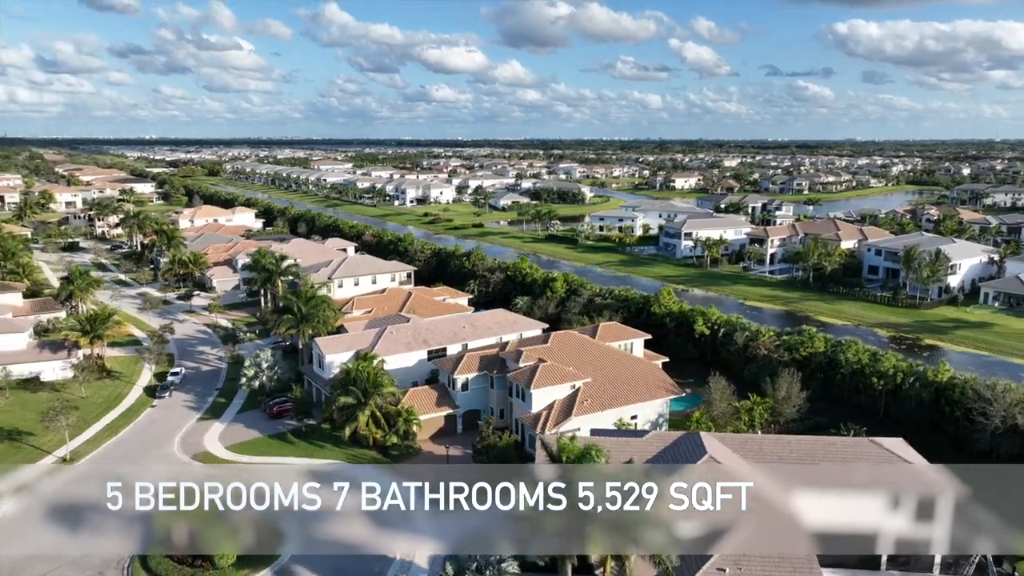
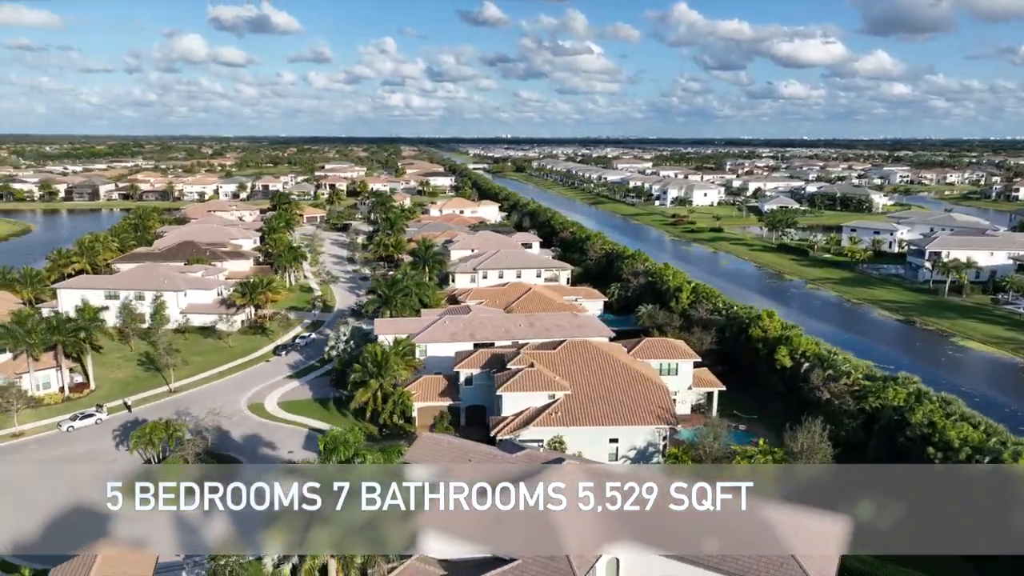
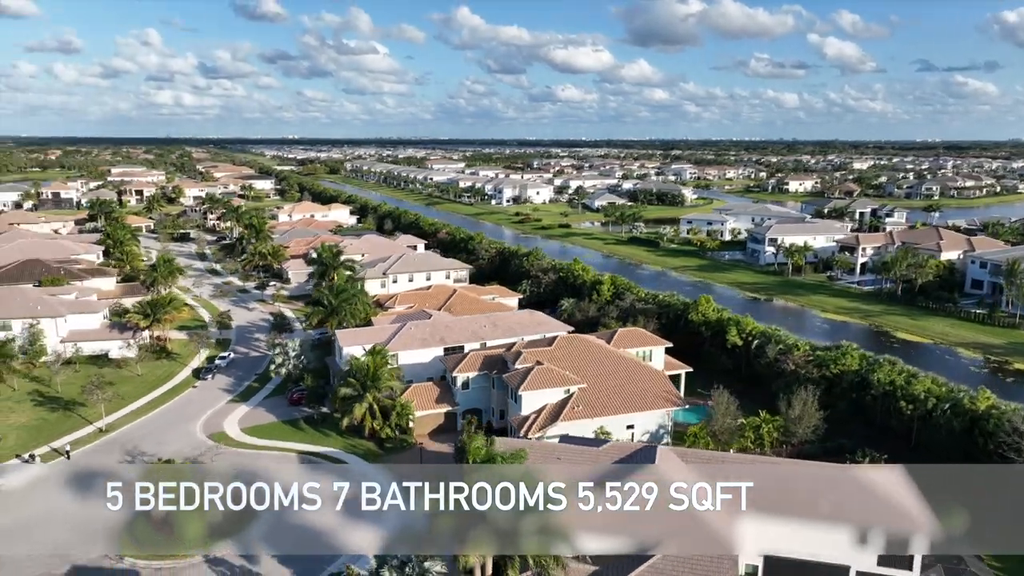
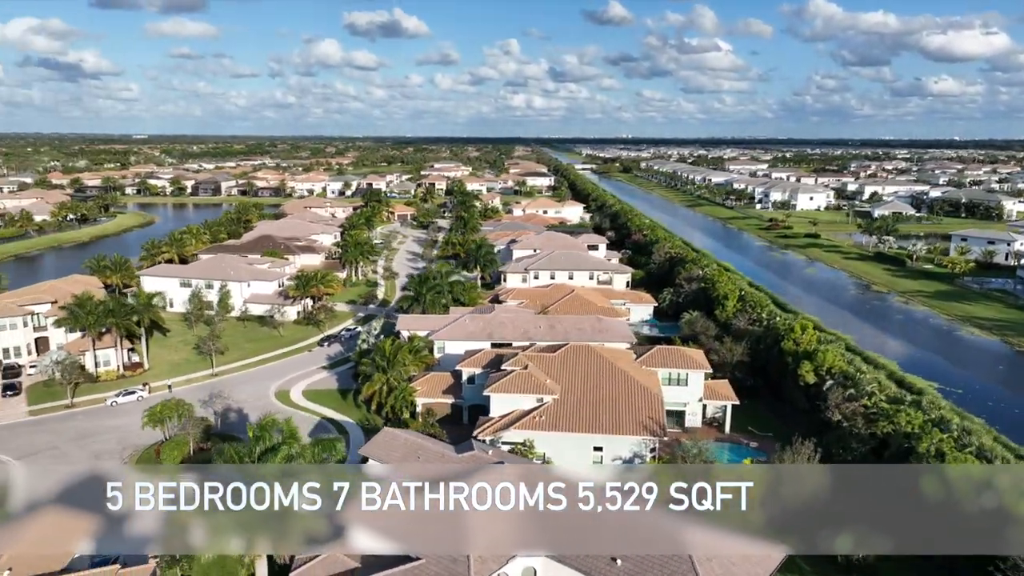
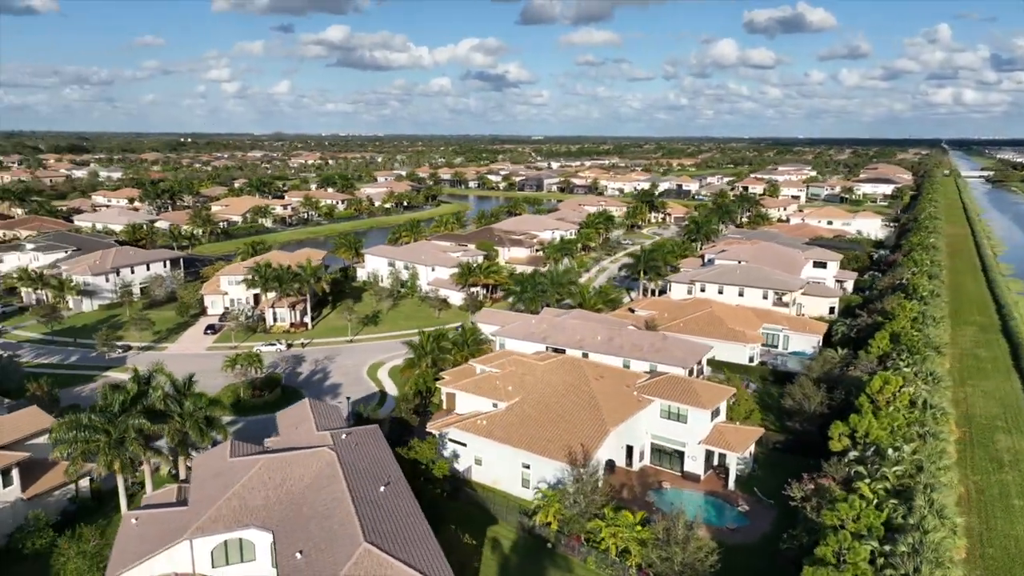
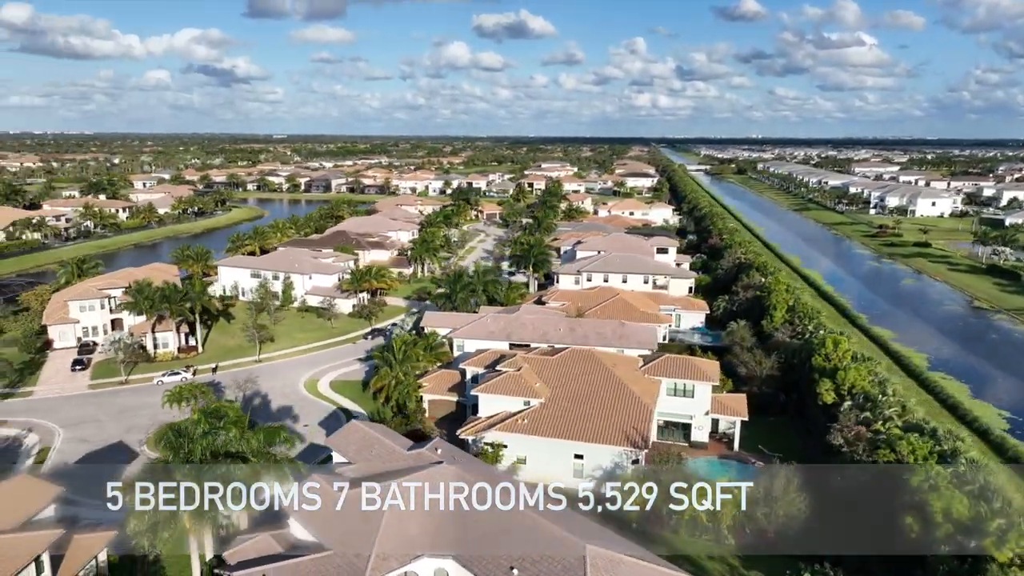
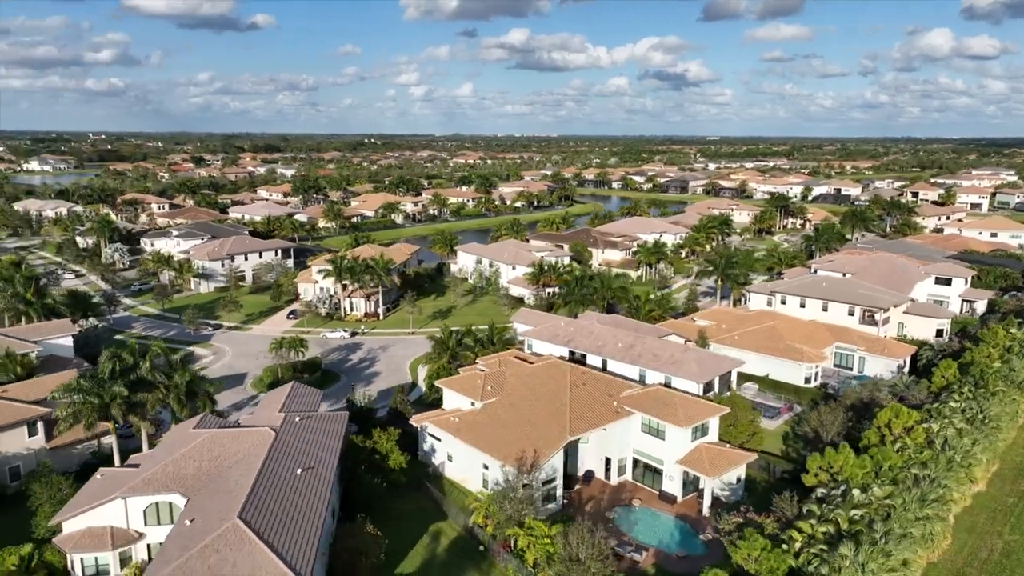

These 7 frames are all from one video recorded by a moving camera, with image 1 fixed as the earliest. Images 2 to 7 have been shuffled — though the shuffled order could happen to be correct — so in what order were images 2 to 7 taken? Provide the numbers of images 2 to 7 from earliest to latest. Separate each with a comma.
3, 2, 4, 6, 5, 7
